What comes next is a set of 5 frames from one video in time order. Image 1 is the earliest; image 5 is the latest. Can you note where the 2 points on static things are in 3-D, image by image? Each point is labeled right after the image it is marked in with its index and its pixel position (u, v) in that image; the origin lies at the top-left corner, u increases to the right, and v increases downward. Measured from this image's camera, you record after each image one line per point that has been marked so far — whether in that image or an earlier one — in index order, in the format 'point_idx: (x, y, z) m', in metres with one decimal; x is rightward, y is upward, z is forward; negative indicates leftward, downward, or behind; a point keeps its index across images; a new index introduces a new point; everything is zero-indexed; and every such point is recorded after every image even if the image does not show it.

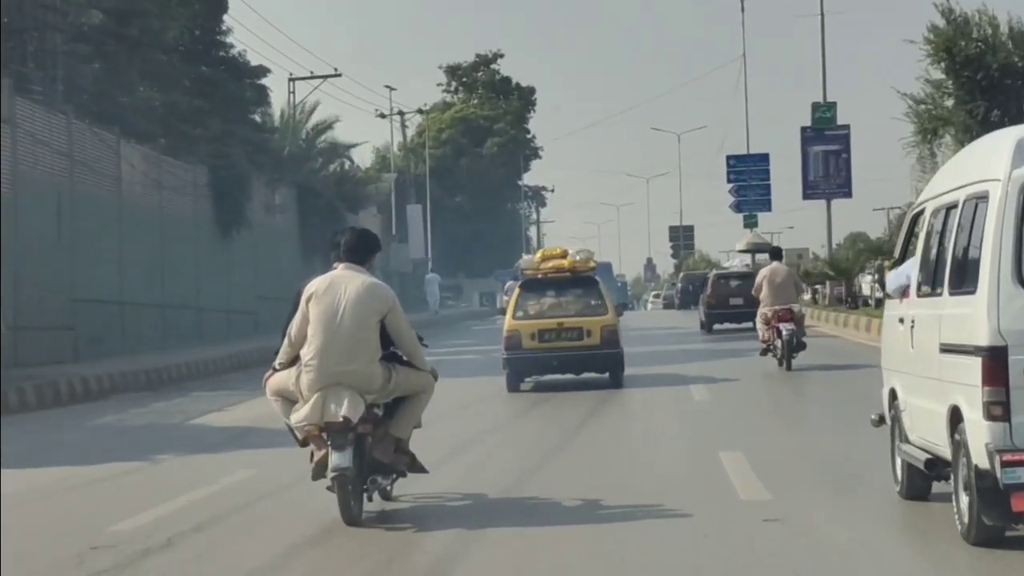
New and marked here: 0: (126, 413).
0: (-4.1, -1.3, +18.5) m
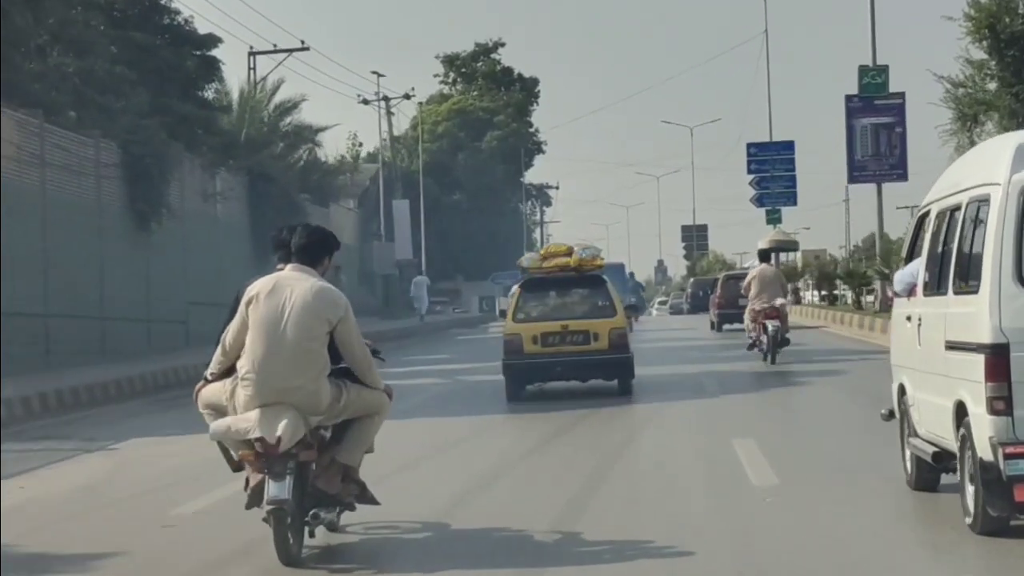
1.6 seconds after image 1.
0: (-4.1, -1.4, +16.7) m
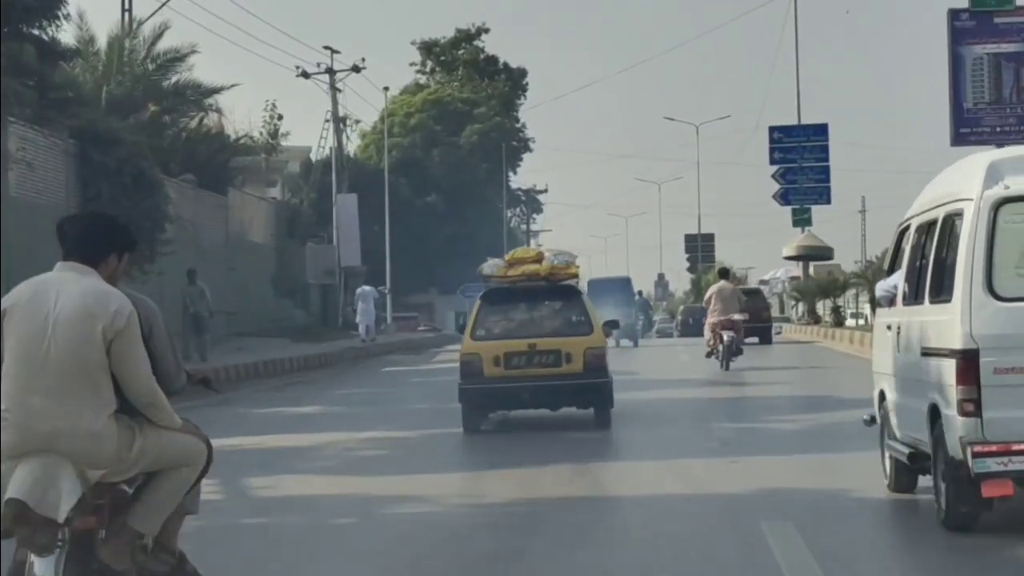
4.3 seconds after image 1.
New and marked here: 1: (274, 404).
0: (-4.4, -1.4, +13.7) m
1: (-2.9, -1.4, +20.3) m
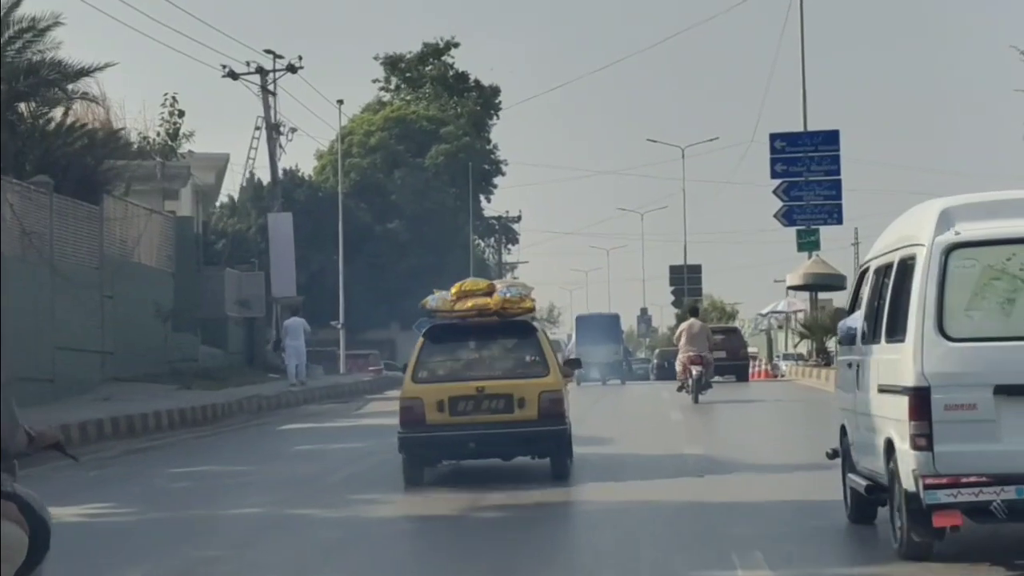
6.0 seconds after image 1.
0: (-4.7, -1.6, +11.7) m
1: (-3.2, -1.8, +18.3) m
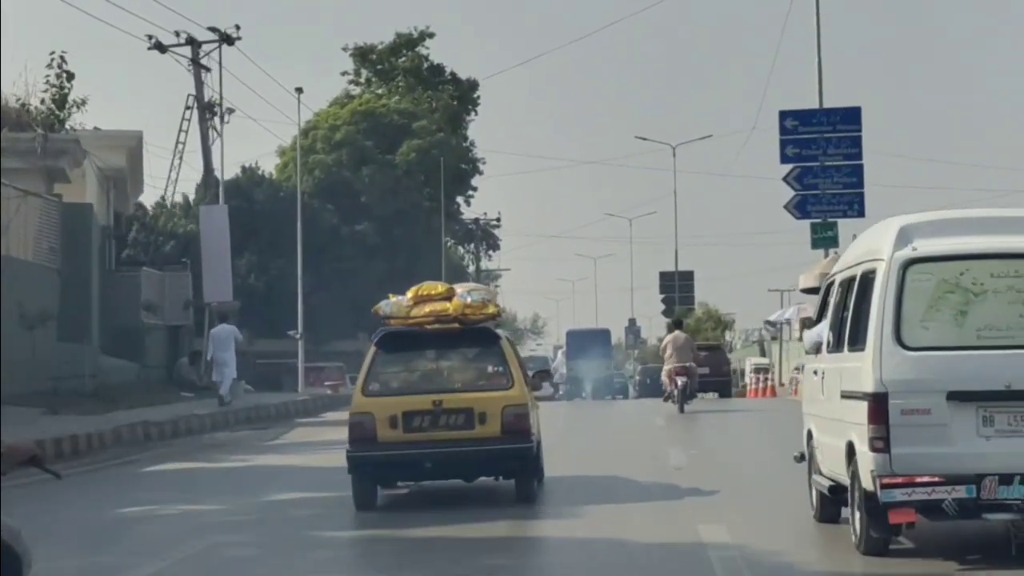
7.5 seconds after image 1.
0: (-4.9, -1.7, +10.1) m
1: (-3.4, -1.8, +16.7) m
